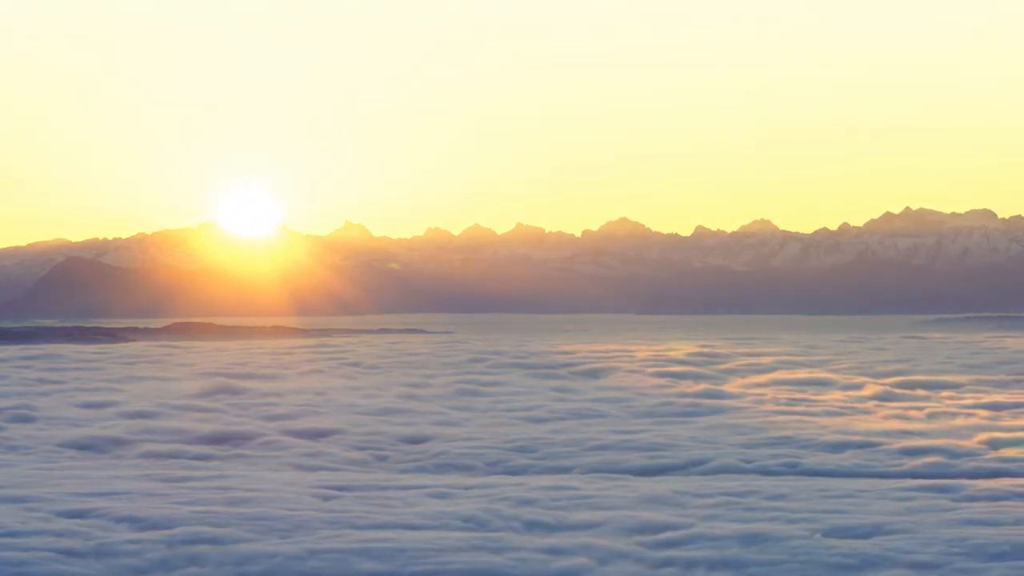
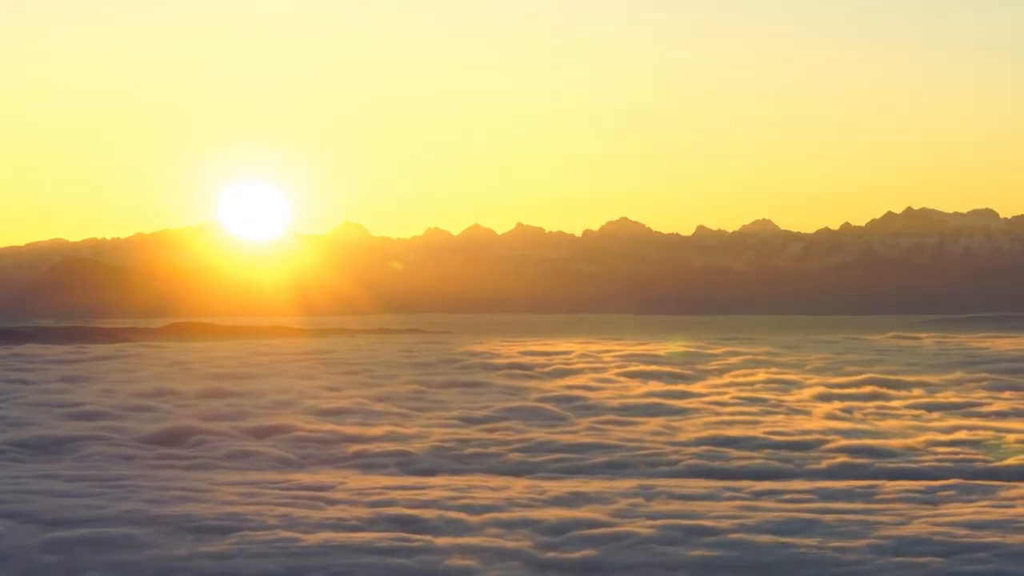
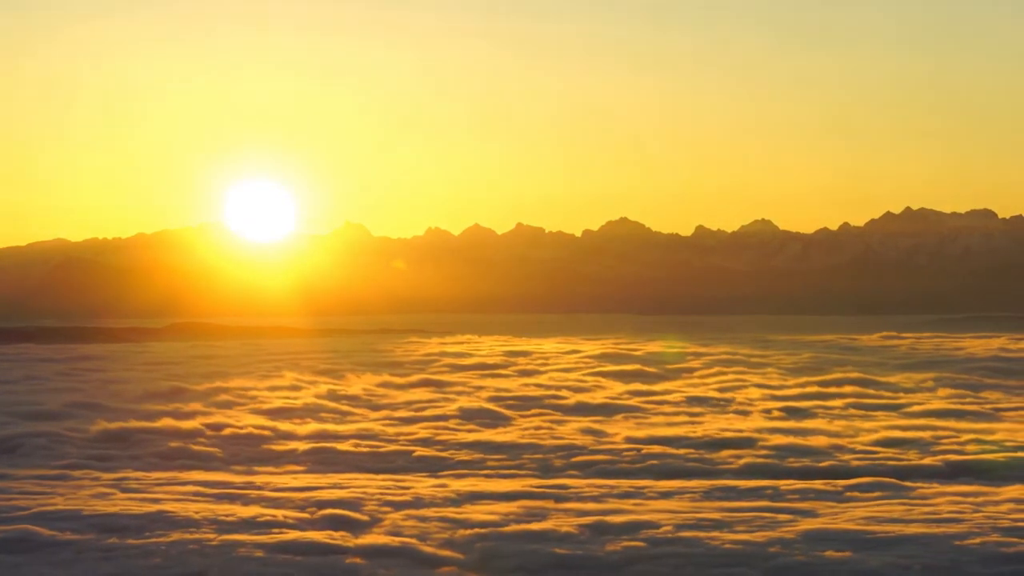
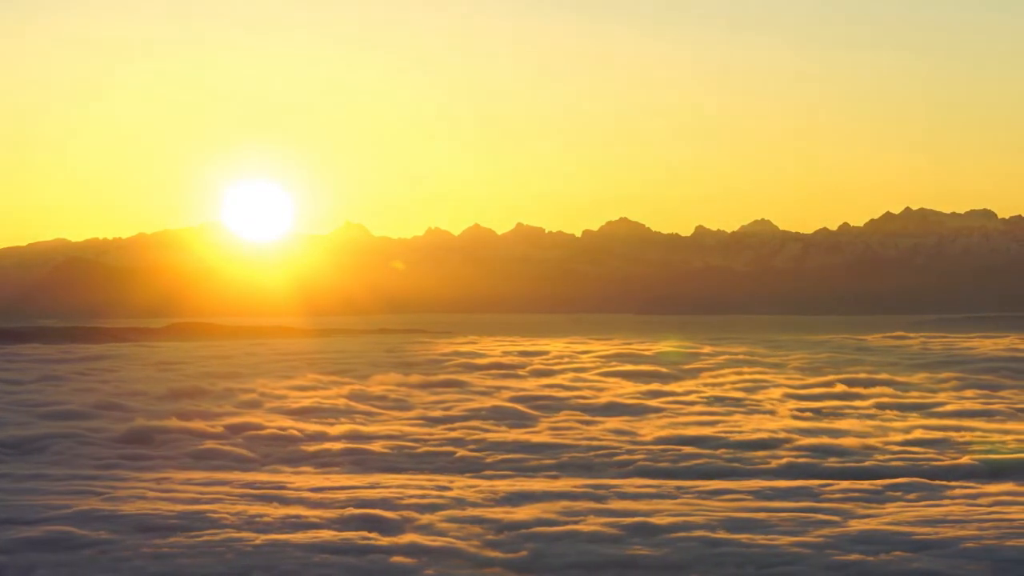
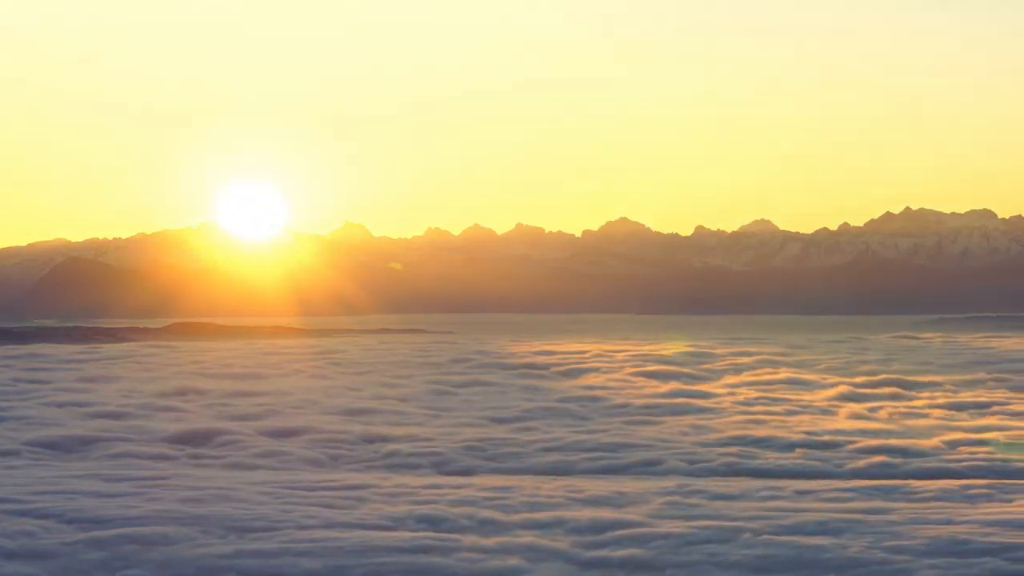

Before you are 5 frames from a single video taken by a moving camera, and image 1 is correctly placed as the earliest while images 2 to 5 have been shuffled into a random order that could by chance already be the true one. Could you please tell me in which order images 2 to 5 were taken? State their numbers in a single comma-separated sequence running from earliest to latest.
5, 2, 4, 3
